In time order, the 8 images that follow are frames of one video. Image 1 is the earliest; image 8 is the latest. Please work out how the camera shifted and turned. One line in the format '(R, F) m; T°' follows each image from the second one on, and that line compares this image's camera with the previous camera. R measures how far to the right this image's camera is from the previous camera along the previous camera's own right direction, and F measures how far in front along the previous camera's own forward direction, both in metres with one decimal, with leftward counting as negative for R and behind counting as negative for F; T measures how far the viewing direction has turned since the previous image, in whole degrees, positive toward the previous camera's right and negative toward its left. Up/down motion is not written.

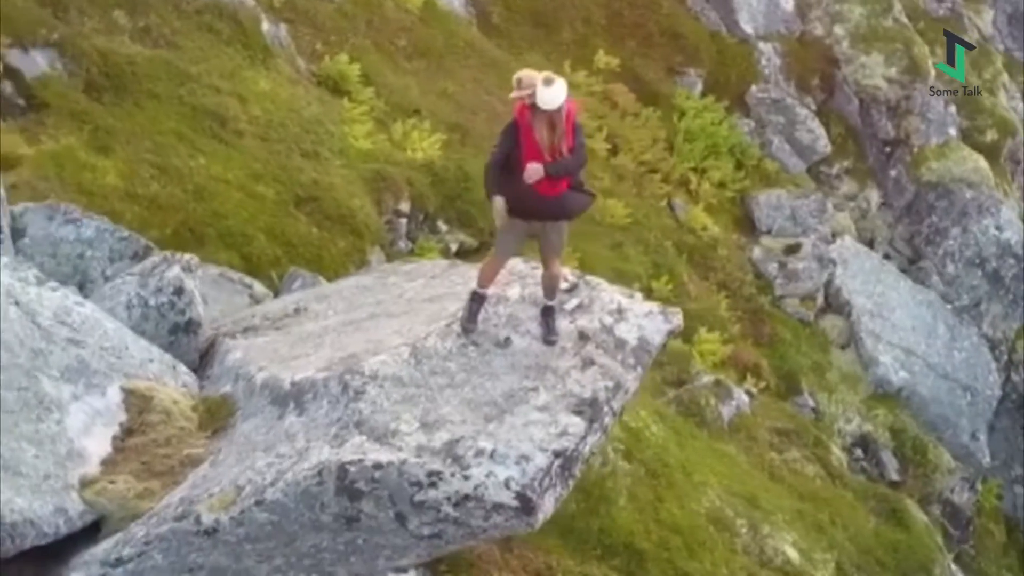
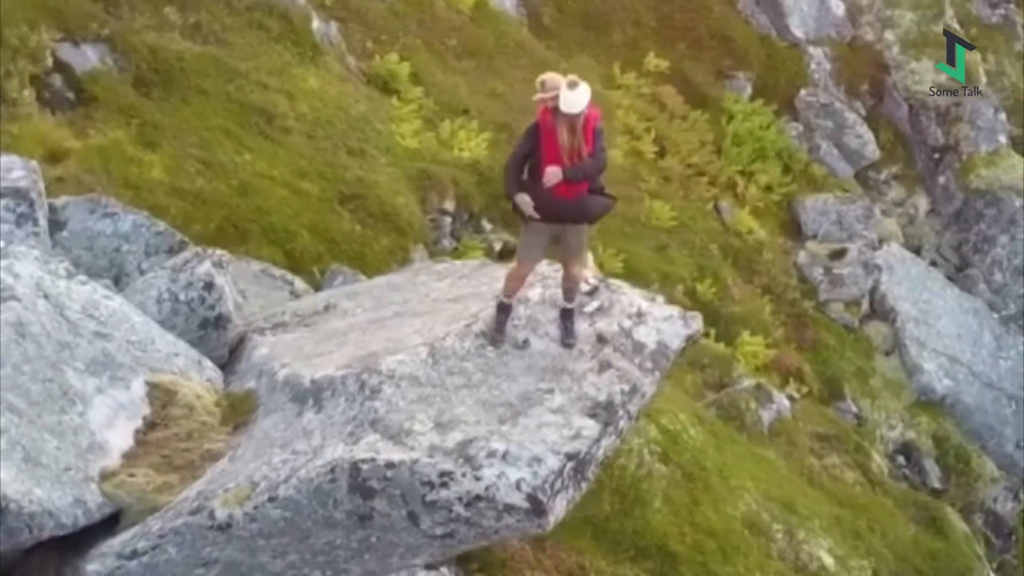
(+0.3, -0.1) m; -2°
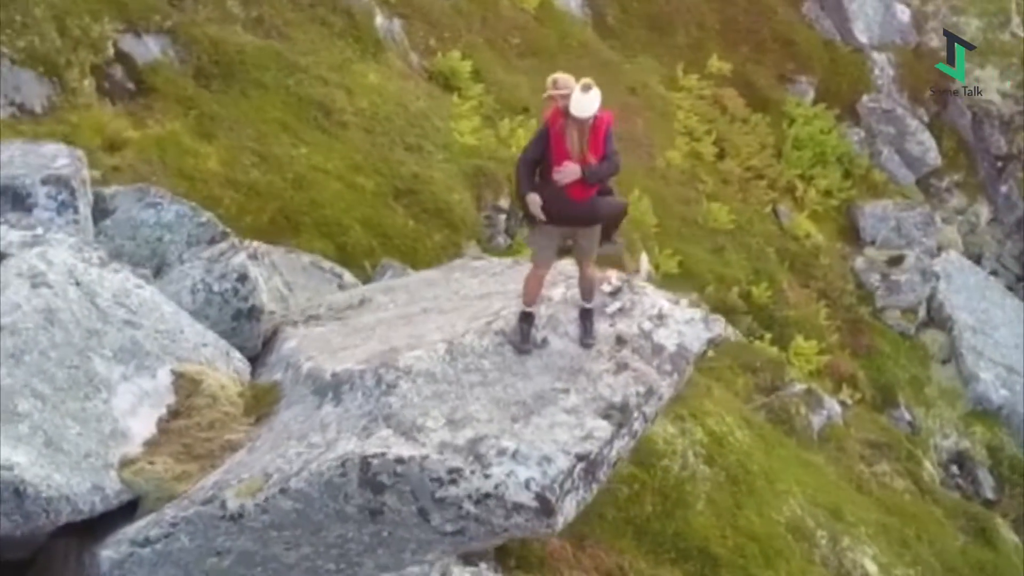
(+0.5, -0.1) m; -3°
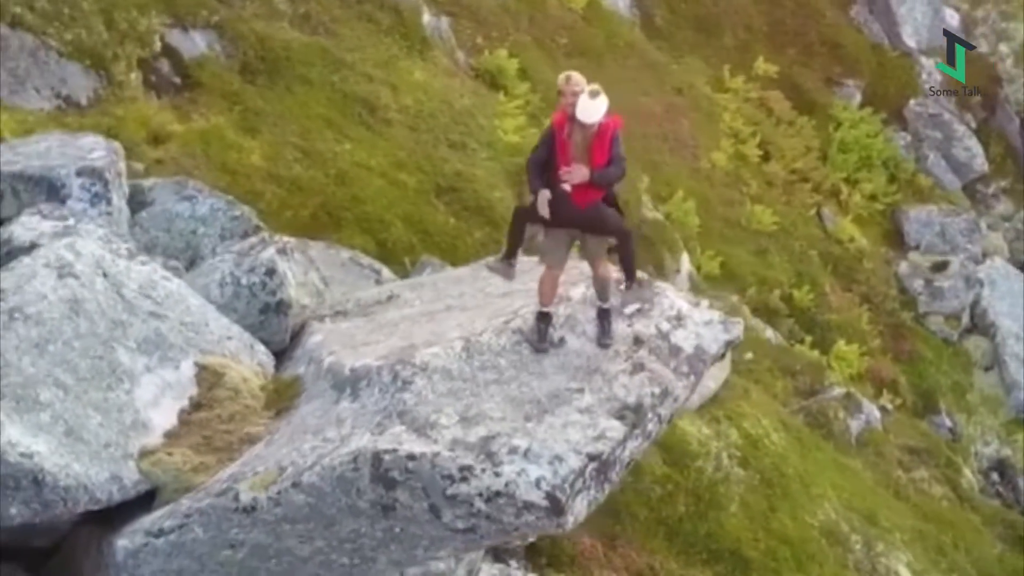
(+0.3, -0.1) m; -2°
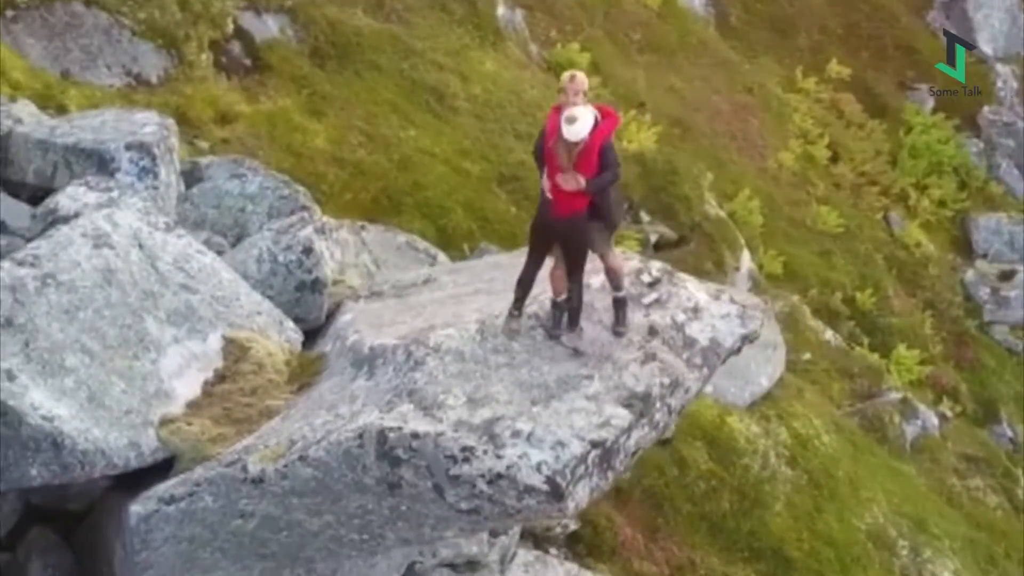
(+0.6, -0.2) m; -3°
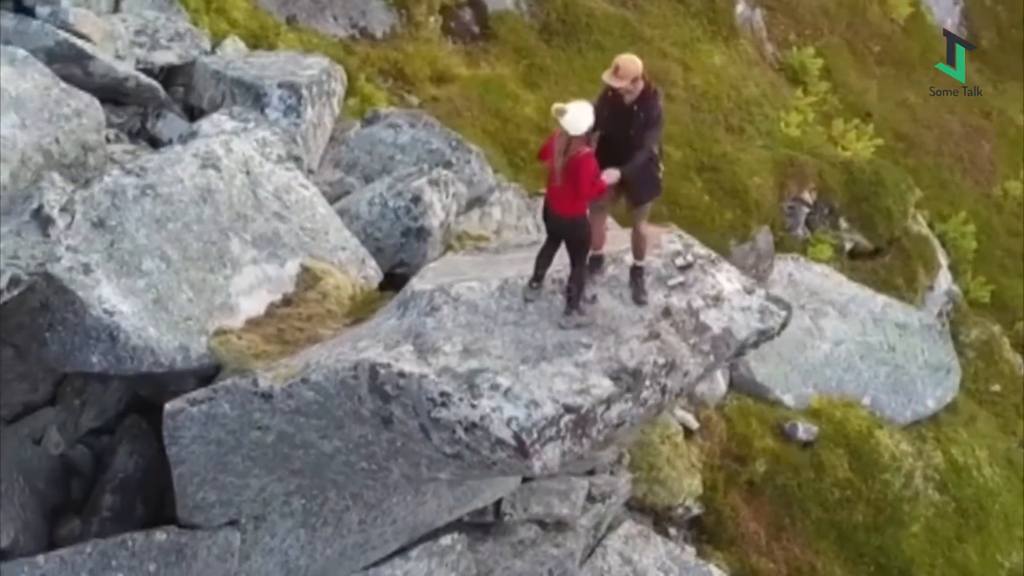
(+2.7, -0.4) m; -12°
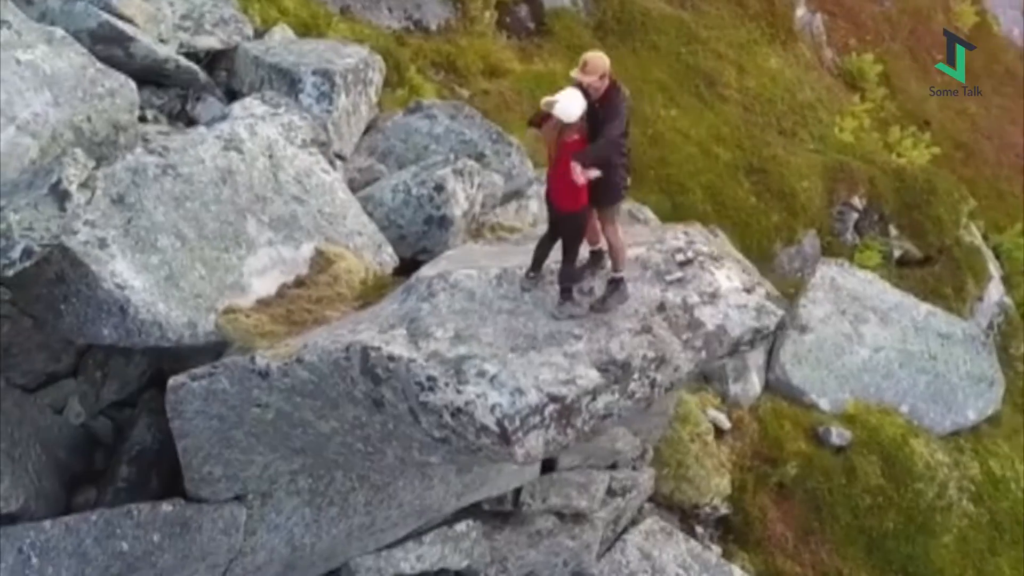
(+0.9, -0.1) m; -4°
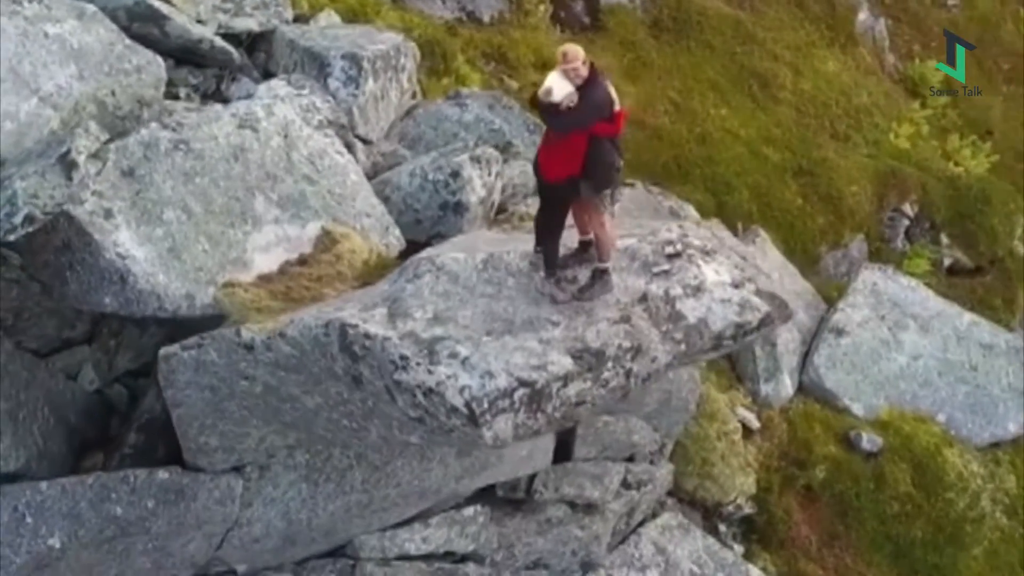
(+1.1, -0.1) m; -4°
